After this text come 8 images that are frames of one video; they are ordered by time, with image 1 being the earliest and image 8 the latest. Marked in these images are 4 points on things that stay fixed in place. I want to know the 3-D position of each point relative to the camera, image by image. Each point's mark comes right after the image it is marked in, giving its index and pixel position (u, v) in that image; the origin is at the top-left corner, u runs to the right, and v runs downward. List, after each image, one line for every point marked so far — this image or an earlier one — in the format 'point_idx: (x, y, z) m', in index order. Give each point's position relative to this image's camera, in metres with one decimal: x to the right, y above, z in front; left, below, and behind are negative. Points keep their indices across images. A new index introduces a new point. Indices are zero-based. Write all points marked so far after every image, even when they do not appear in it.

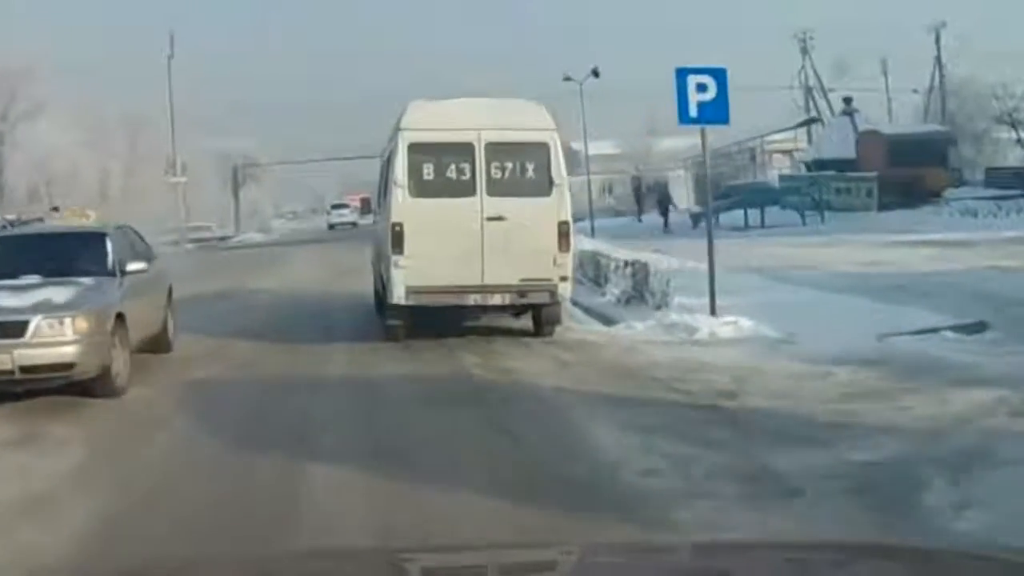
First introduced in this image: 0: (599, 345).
0: (+1.1, -0.7, +15.3) m
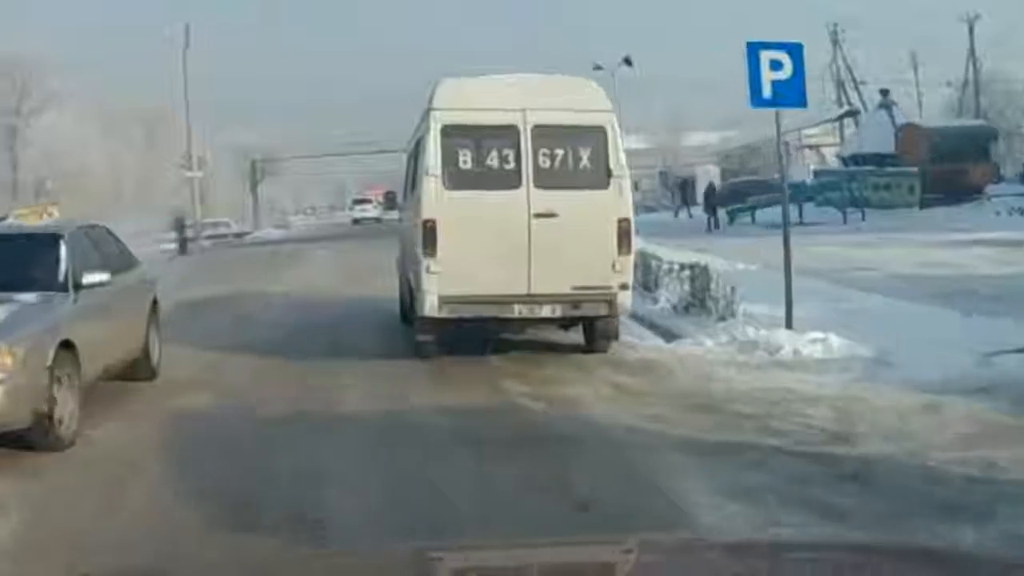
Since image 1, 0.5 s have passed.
0: (+1.7, -0.8, +12.9) m
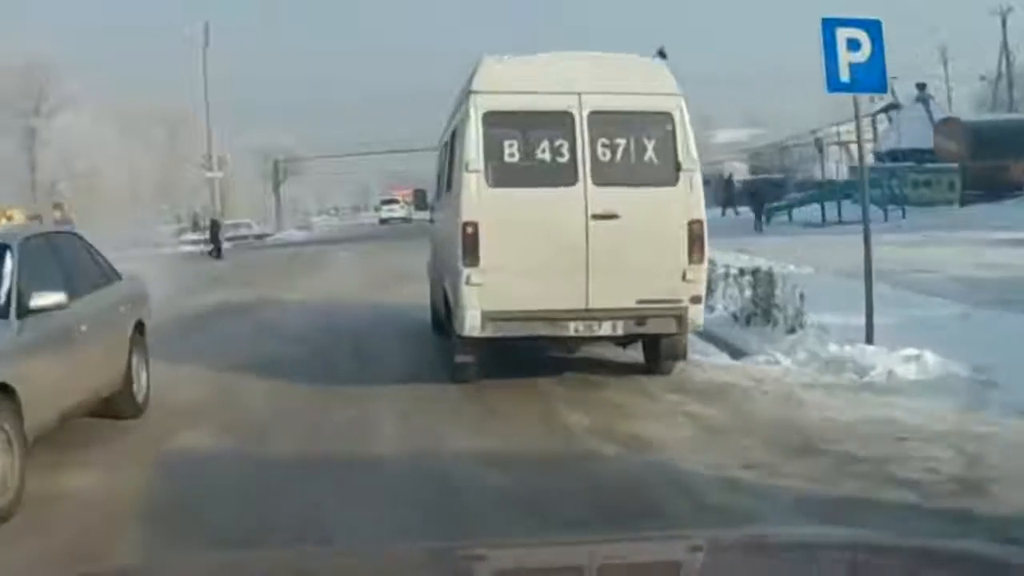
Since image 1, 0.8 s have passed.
0: (+2.2, -1.0, +11.1) m
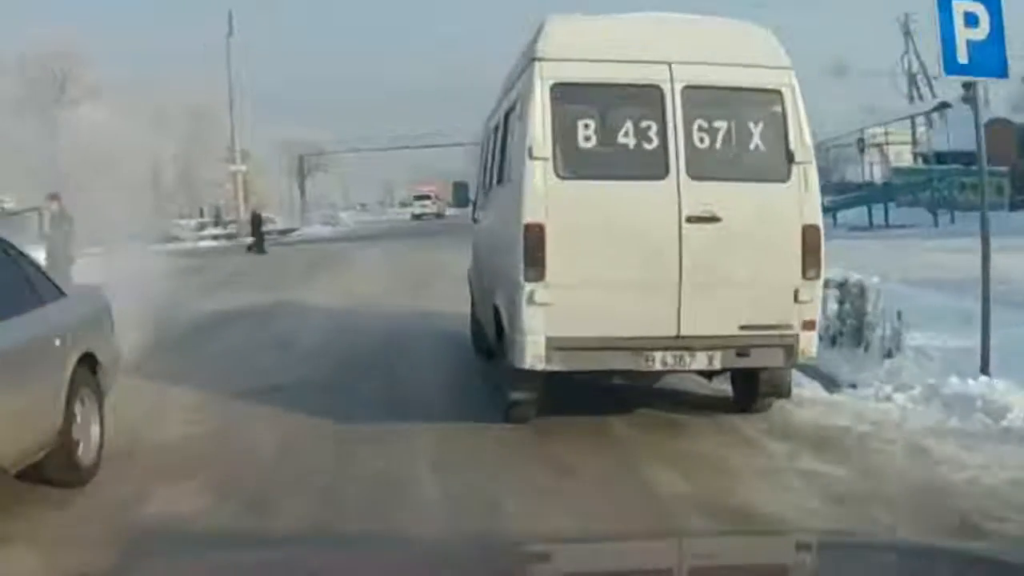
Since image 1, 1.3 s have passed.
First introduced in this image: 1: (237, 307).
0: (+2.6, -1.1, +9.0) m
1: (-3.9, -0.3, +17.1) m
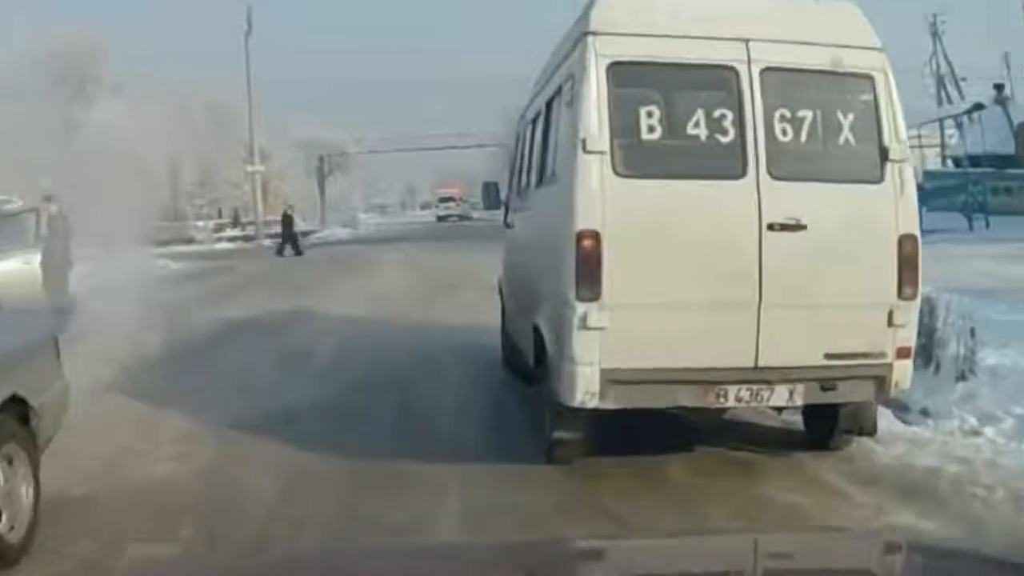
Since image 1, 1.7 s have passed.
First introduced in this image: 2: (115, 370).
0: (+2.9, -1.3, +7.7) m
1: (-3.5, -0.4, +15.9) m
2: (-3.9, -0.8, +11.4) m
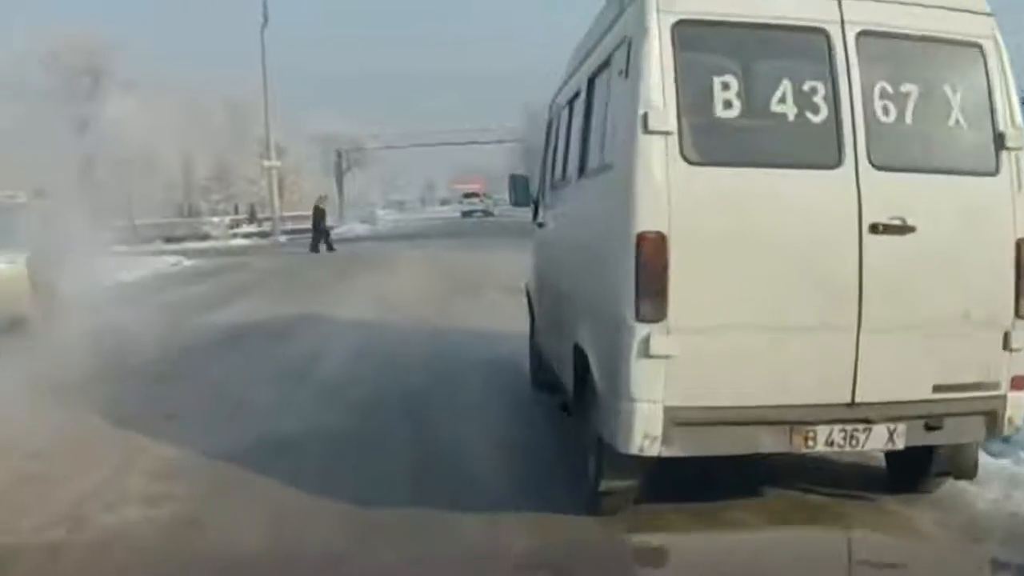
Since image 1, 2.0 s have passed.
0: (+3.1, -1.3, +6.4) m
1: (-3.2, -0.4, +14.7) m
2: (-3.6, -0.8, +10.2) m
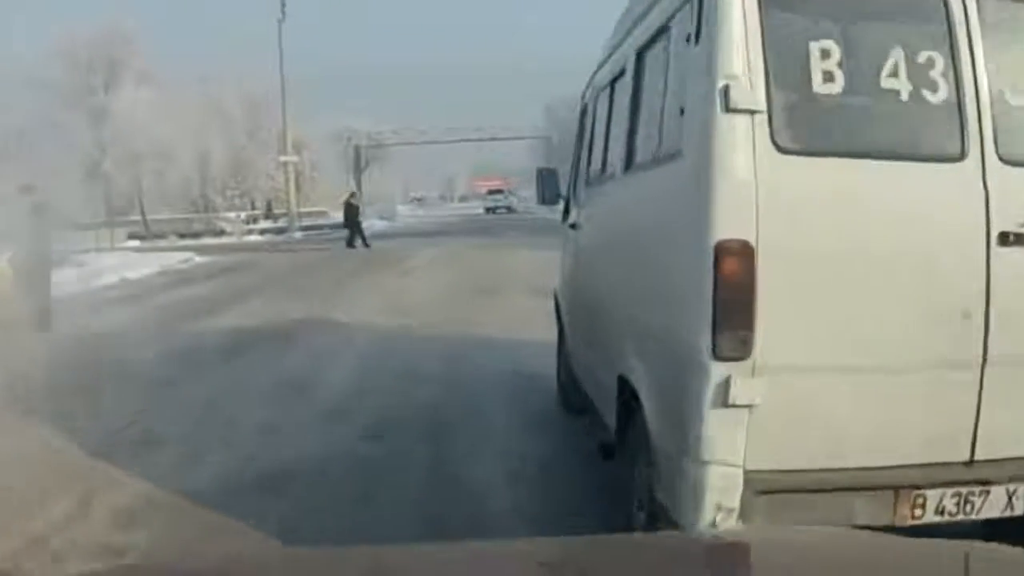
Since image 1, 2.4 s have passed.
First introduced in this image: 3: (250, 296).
0: (+3.2, -1.4, +5.3) m
1: (-3.0, -0.4, +13.7) m
2: (-3.4, -0.9, +9.2) m
3: (-4.0, -0.1, +17.8) m
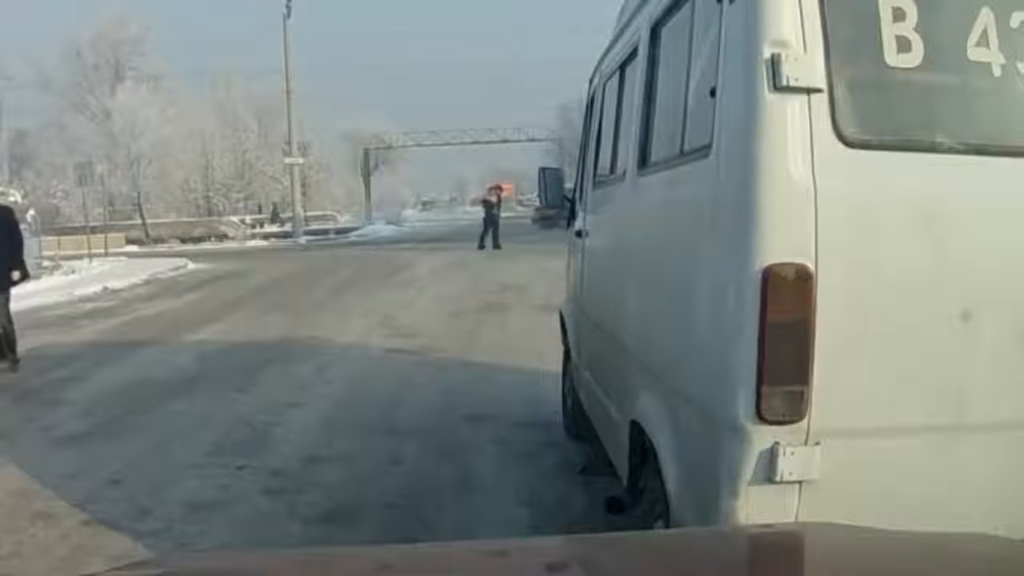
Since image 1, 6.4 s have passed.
0: (+3.2, -1.5, +4.4) m
1: (-2.9, -0.5, +12.9) m
2: (-3.4, -1.0, +8.4) m
3: (-3.9, -0.2, +17.0) m
